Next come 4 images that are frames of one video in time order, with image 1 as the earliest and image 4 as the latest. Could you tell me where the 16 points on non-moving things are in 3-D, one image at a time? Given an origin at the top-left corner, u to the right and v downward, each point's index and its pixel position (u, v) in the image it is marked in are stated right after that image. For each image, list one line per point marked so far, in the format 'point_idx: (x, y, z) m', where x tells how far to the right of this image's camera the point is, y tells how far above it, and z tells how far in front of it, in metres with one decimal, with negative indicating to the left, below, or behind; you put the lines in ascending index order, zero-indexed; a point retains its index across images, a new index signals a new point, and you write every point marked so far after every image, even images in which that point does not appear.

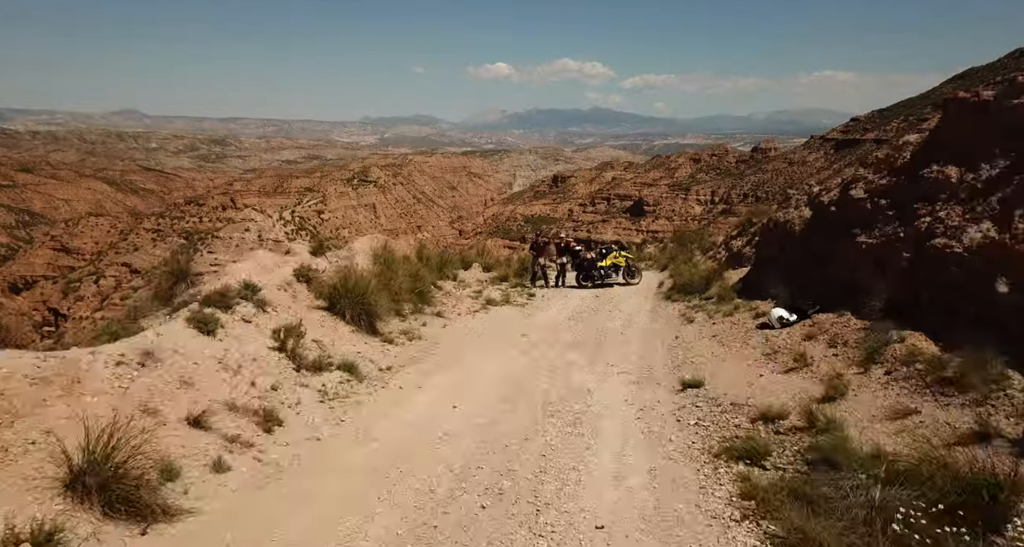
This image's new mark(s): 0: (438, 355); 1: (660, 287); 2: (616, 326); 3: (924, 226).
0: (-1.0, -1.1, +8.8) m
1: (+3.8, -0.4, +17.2) m
2: (+1.8, -0.9, +11.4) m
3: (+4.6, +0.5, +7.5) m
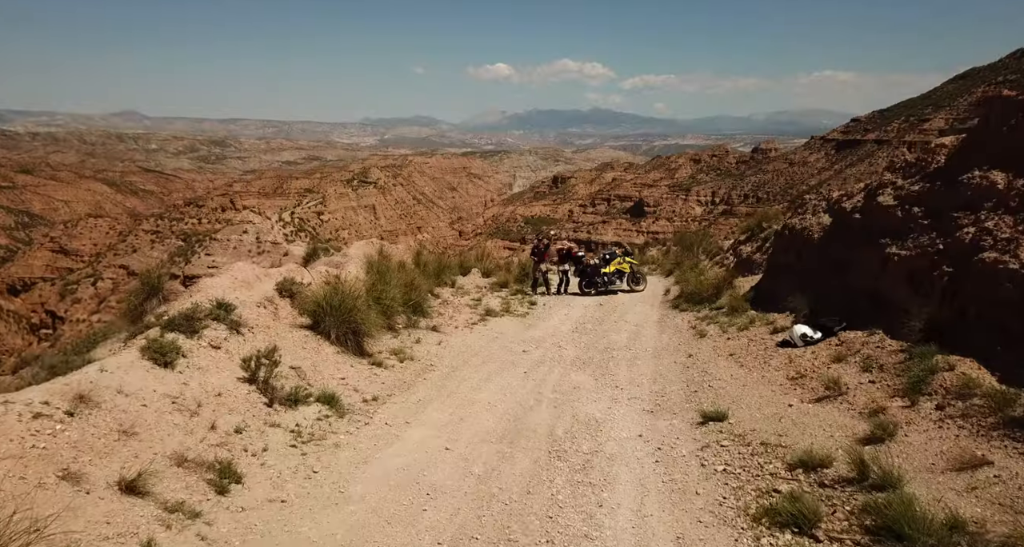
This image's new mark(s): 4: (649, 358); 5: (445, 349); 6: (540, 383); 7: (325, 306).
0: (-1.0, -1.3, +8.1) m
1: (+3.8, -0.5, +16.5) m
2: (+1.8, -1.0, +10.8) m
3: (+4.6, +0.4, +6.8) m
4: (+1.8, -1.1, +8.9) m
5: (-0.9, -1.1, +9.2) m
6: (+0.3, -1.3, +8.0) m
7: (-2.4, -0.4, +8.5) m
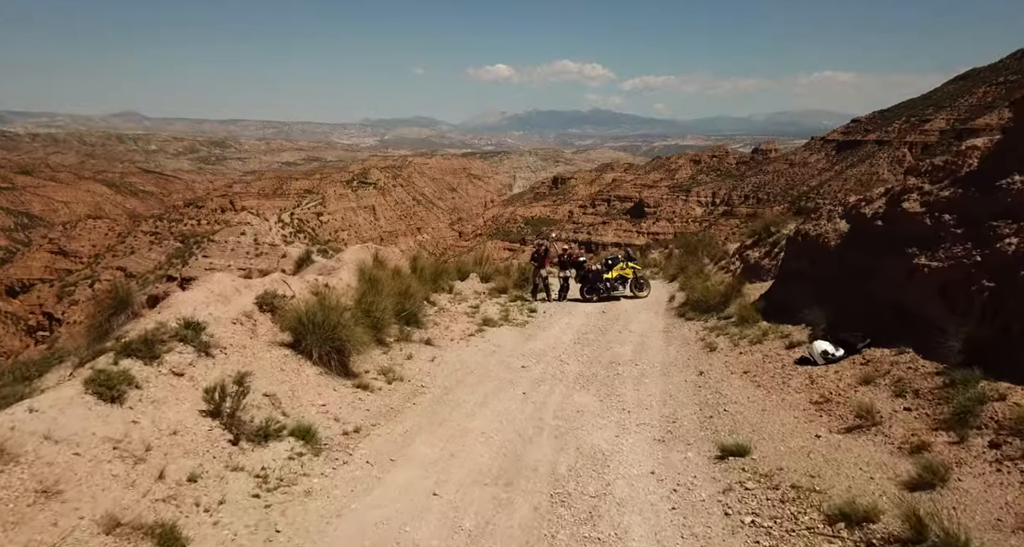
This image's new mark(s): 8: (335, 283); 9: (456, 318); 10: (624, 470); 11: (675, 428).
0: (-1.0, -1.4, +7.5) m
1: (+3.8, -0.7, +15.9) m
2: (+1.8, -1.2, +10.2) m
3: (+4.6, +0.2, +6.3) m
4: (+1.8, -1.2, +8.3) m
5: (-0.9, -1.2, +8.6) m
6: (+0.3, -1.4, +7.4) m
7: (-2.4, -0.6, +7.9) m
8: (-2.9, -0.2, +11.3) m
9: (-1.1, -0.9, +13.2) m
10: (+1.0, -1.7, +6.0) m
11: (+1.6, -1.5, +6.7) m
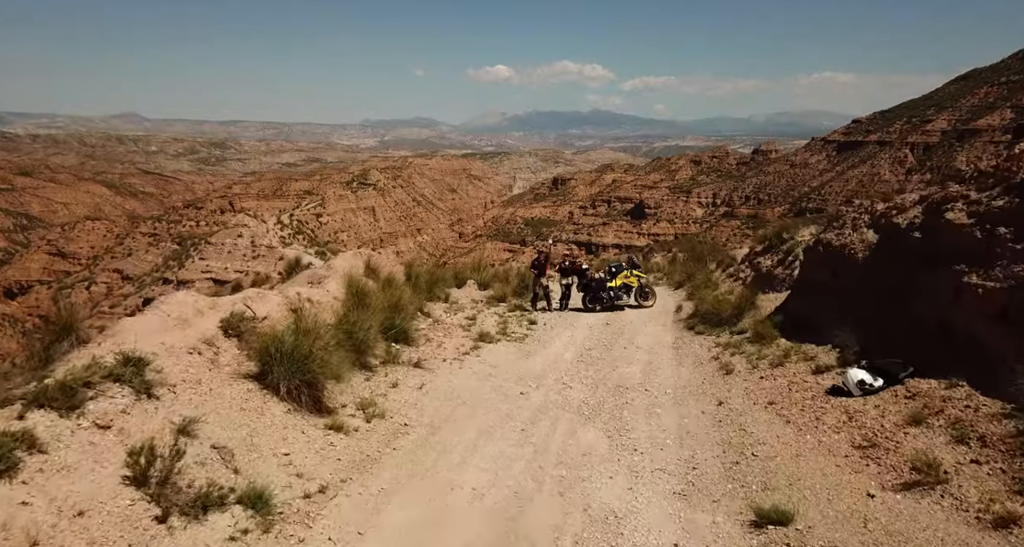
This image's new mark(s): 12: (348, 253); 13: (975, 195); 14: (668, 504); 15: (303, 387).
0: (-1.0, -1.6, +6.7) m
1: (+3.7, -0.9, +15.1) m
2: (+1.7, -1.4, +9.3) m
3: (+4.5, 0.0, +5.4) m
4: (+1.8, -1.4, +7.5) m
5: (-1.0, -1.4, +7.8) m
6: (+0.3, -1.6, +6.6) m
7: (-2.4, -0.8, +7.1) m
8: (-3.0, -0.4, +10.5) m
9: (-1.1, -1.1, +12.3) m
10: (+1.0, -1.9, +5.2) m
11: (+1.6, -1.7, +5.8) m
12: (-4.6, +0.6, +19.0) m
13: (+4.8, +0.8, +7.0) m
14: (+1.2, -1.8, +5.5) m
15: (-2.1, -1.1, +7.0) m
